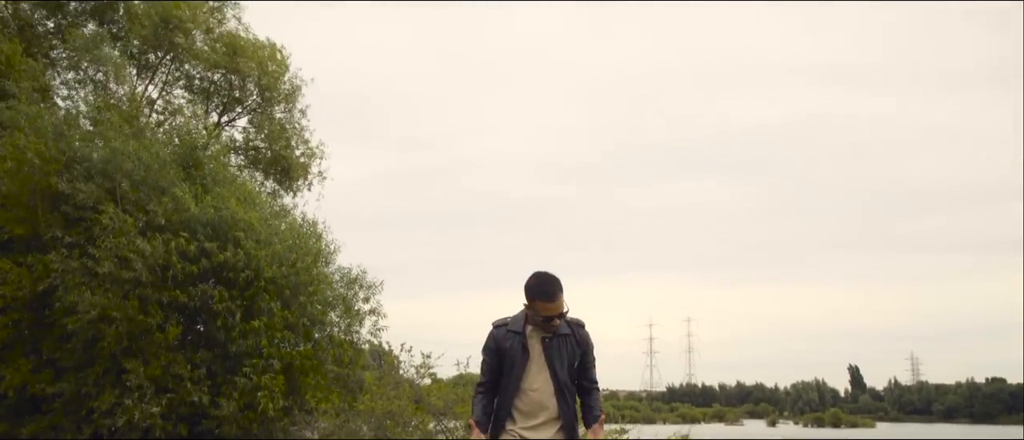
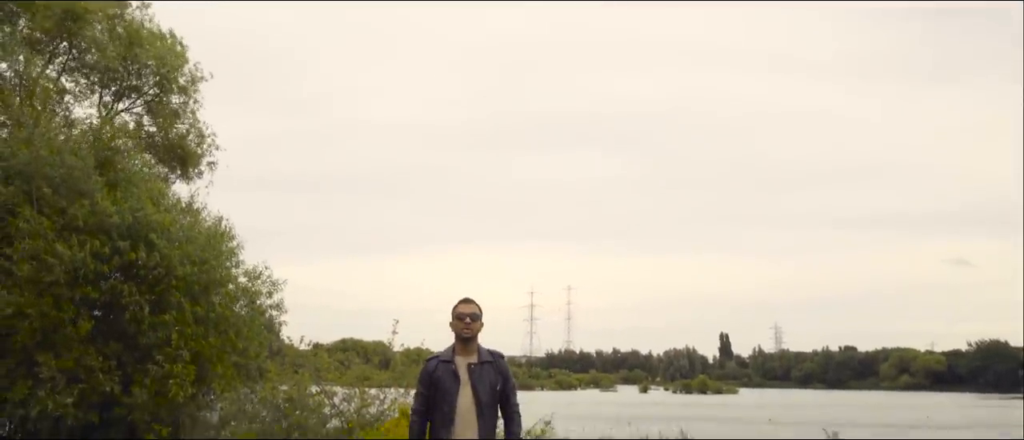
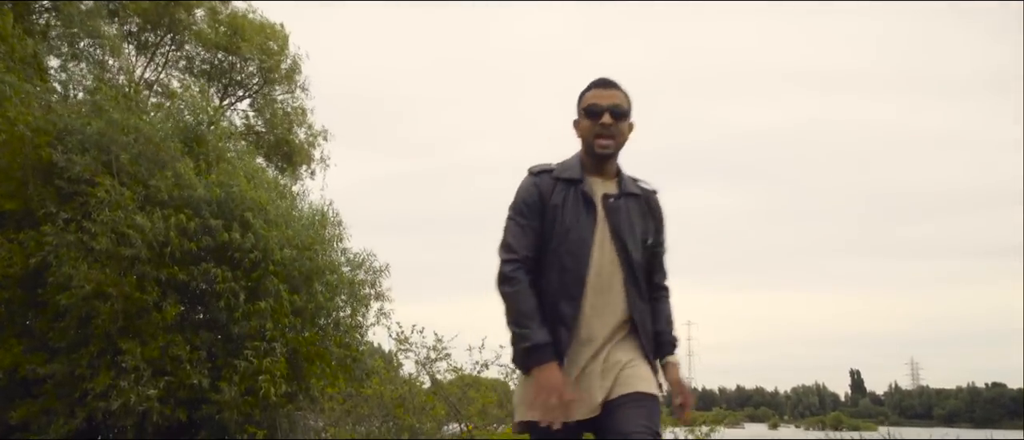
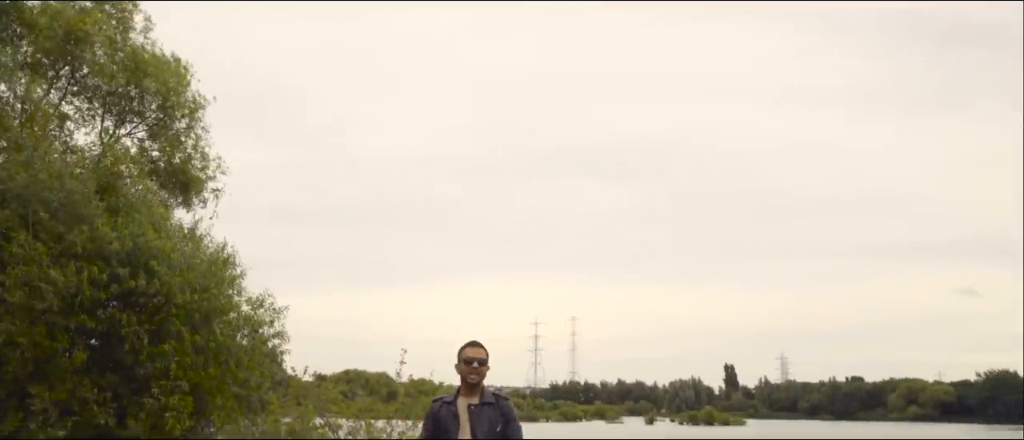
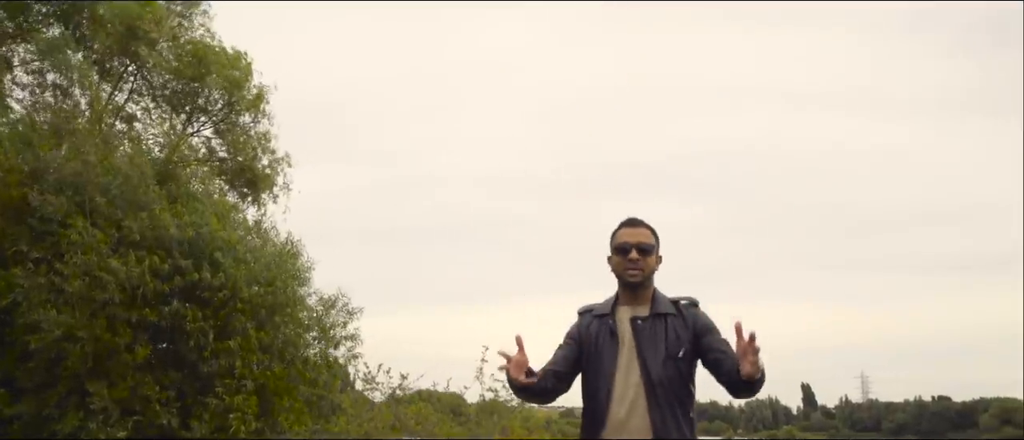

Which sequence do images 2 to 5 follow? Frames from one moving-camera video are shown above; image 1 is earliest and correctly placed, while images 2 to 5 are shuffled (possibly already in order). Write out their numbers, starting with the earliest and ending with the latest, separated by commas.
3, 5, 4, 2
